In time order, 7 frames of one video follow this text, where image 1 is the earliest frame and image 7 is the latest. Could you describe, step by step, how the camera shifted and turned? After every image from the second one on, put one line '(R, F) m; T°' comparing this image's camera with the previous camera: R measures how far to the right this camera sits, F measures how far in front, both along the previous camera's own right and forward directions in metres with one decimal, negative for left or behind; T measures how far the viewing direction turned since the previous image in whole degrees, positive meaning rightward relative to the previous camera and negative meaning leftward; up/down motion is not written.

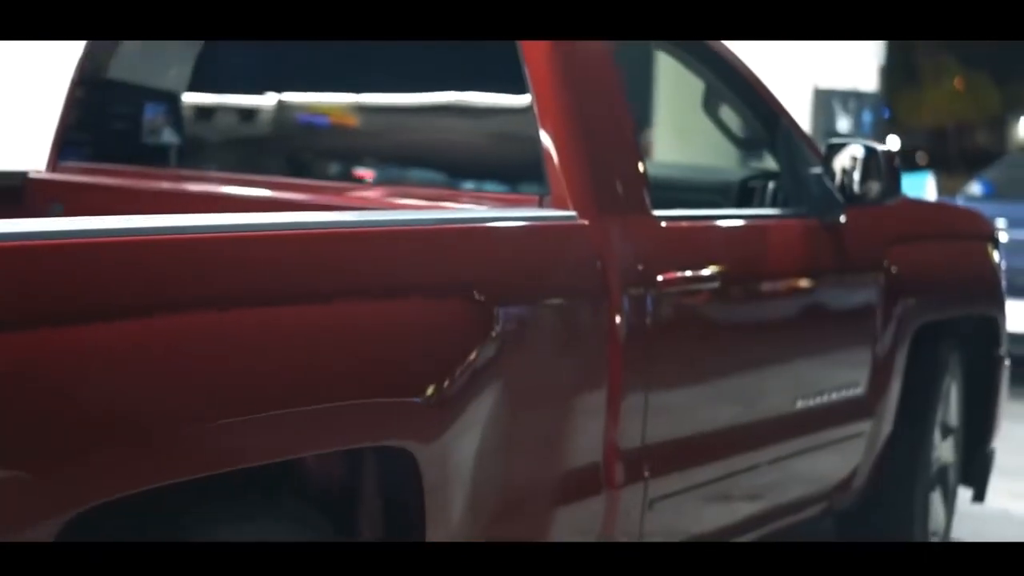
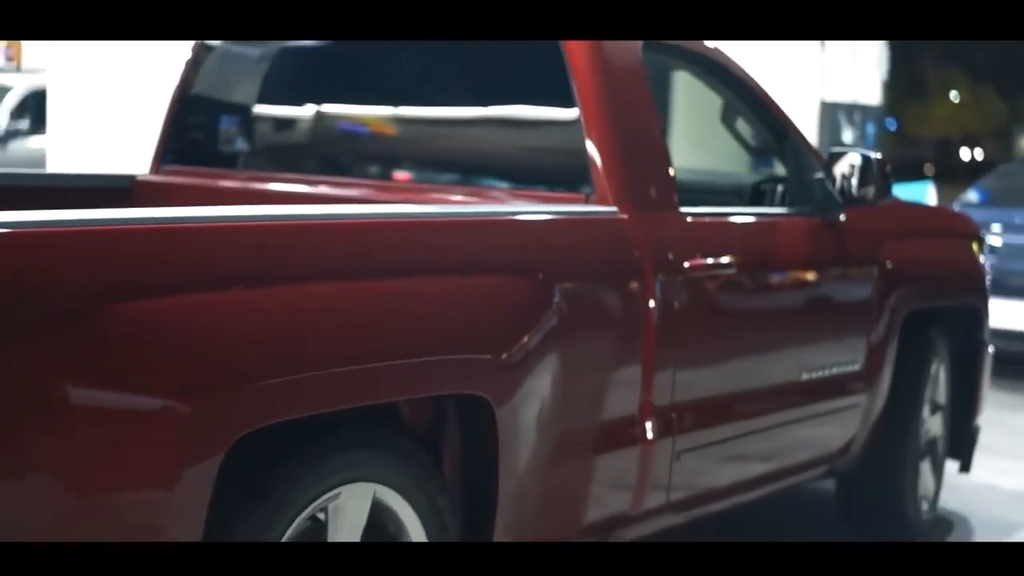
(-0.1, -0.6) m; 0°
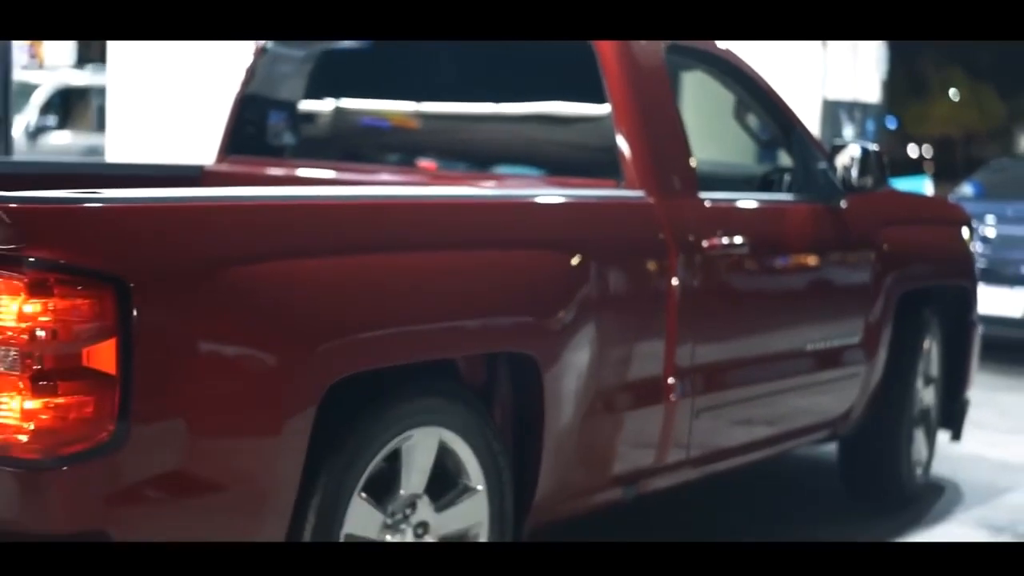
(-0.1, -0.5) m; 0°
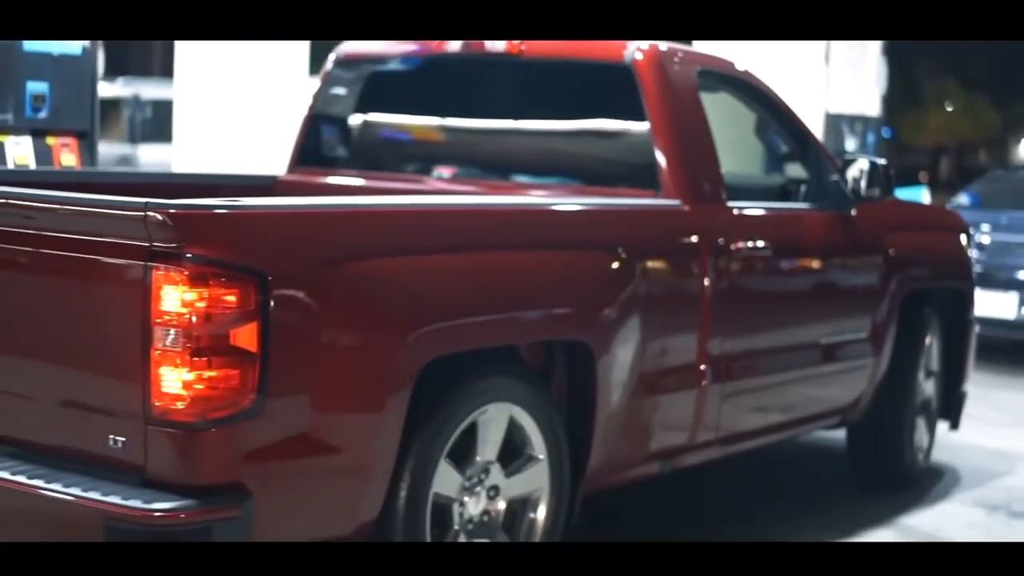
(-0.1, -0.5) m; 0°
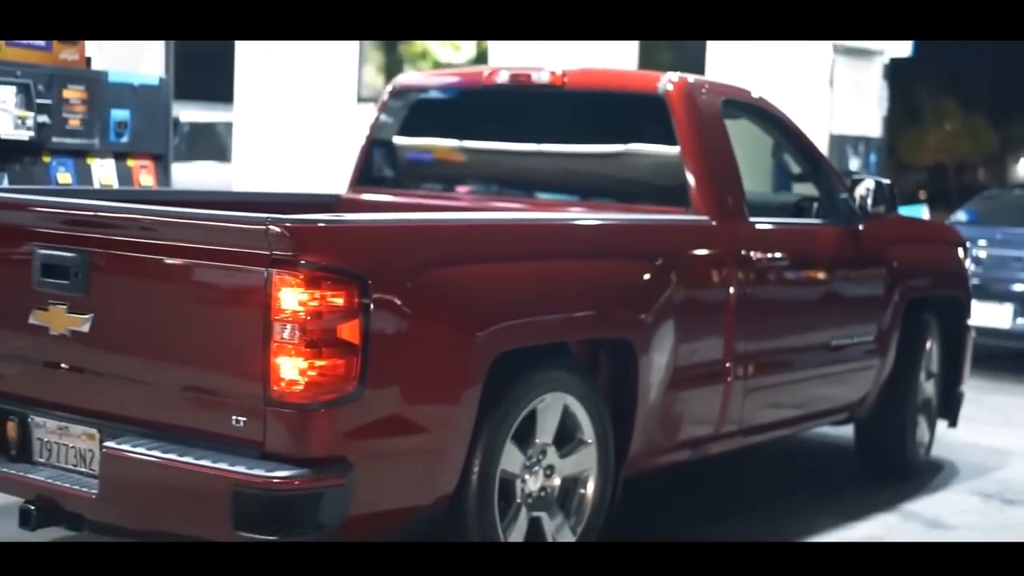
(-0.1, -0.6) m; 0°
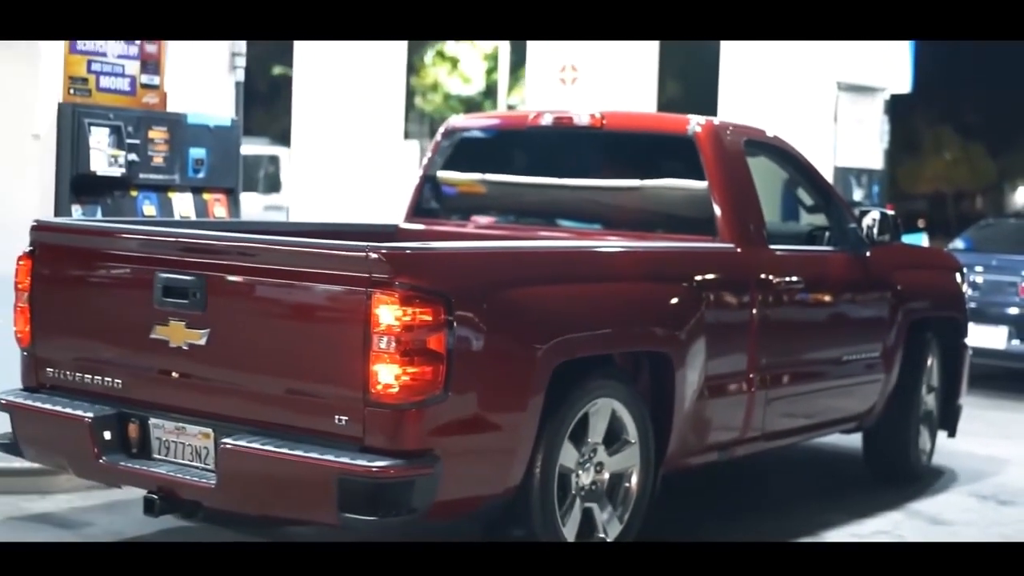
(-0.1, -0.6) m; 0°
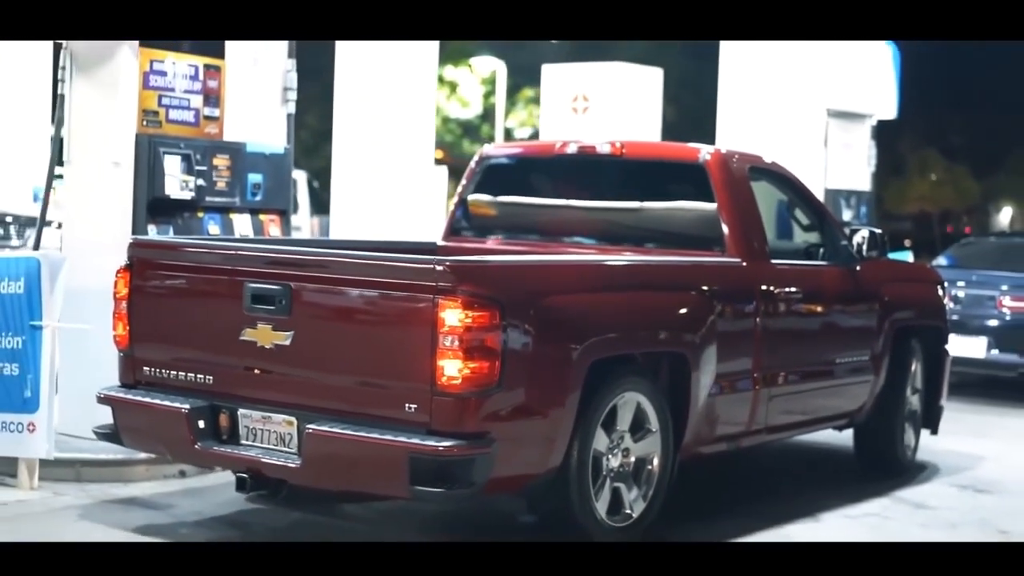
(-0.1, -0.8) m; 0°
